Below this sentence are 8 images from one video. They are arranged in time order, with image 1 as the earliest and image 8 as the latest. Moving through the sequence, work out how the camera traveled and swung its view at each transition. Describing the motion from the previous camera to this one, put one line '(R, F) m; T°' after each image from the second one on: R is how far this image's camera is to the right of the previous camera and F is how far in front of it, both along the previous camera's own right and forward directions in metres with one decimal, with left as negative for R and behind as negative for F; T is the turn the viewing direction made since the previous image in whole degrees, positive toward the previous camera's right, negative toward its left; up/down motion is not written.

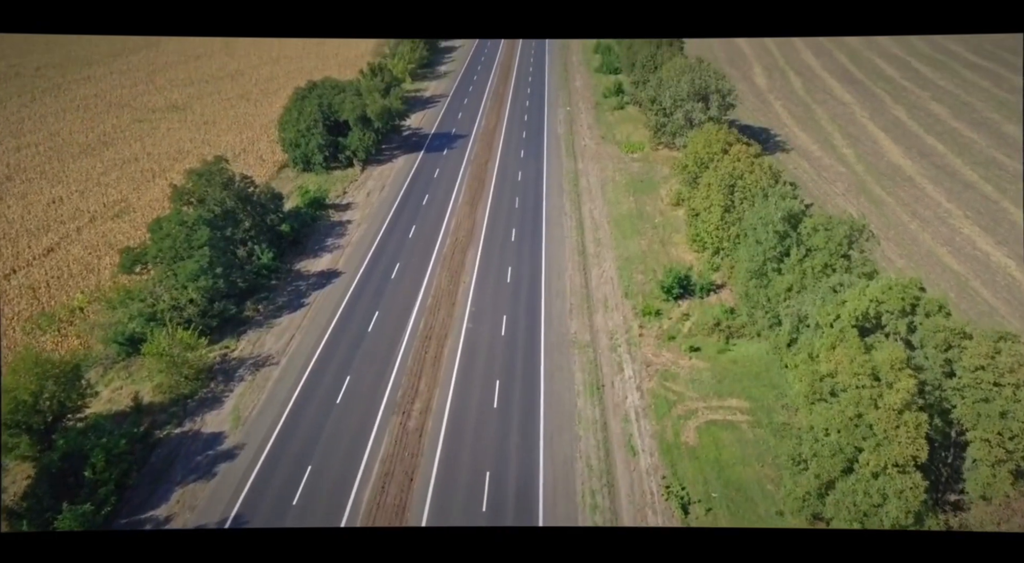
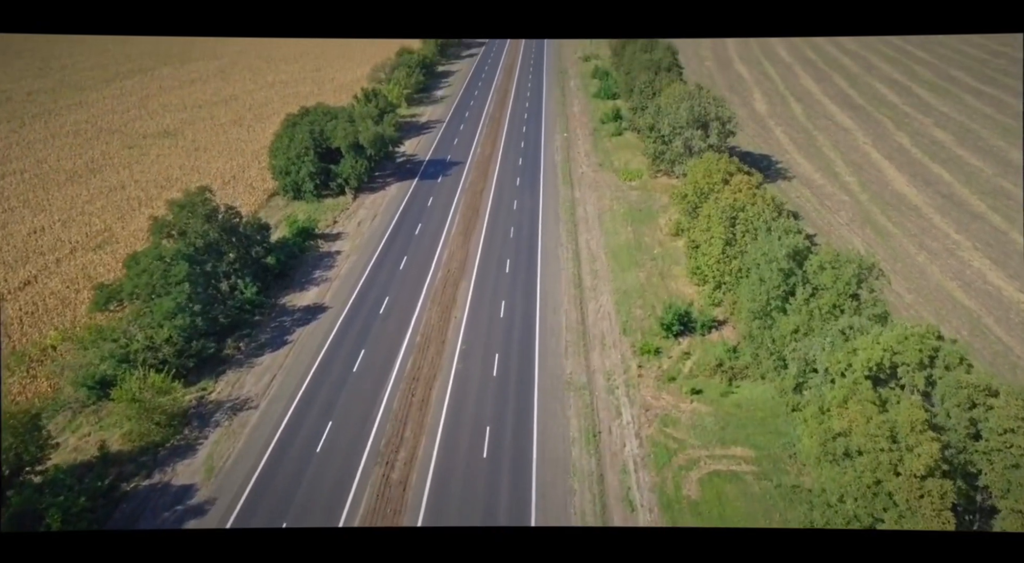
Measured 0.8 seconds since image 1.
(+0.1, +0.6) m; 0°
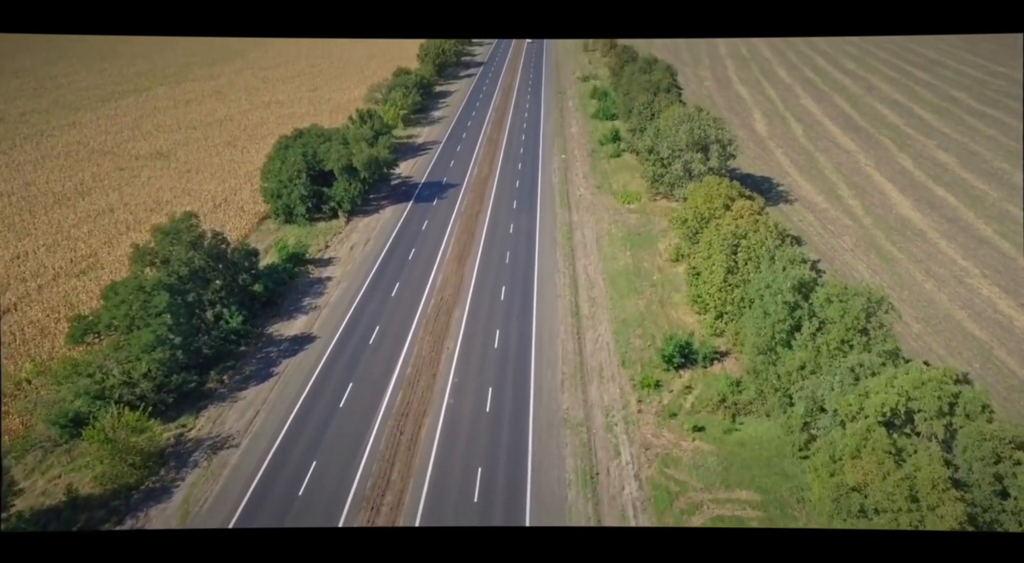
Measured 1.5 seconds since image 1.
(+0.1, +0.5) m; 0°
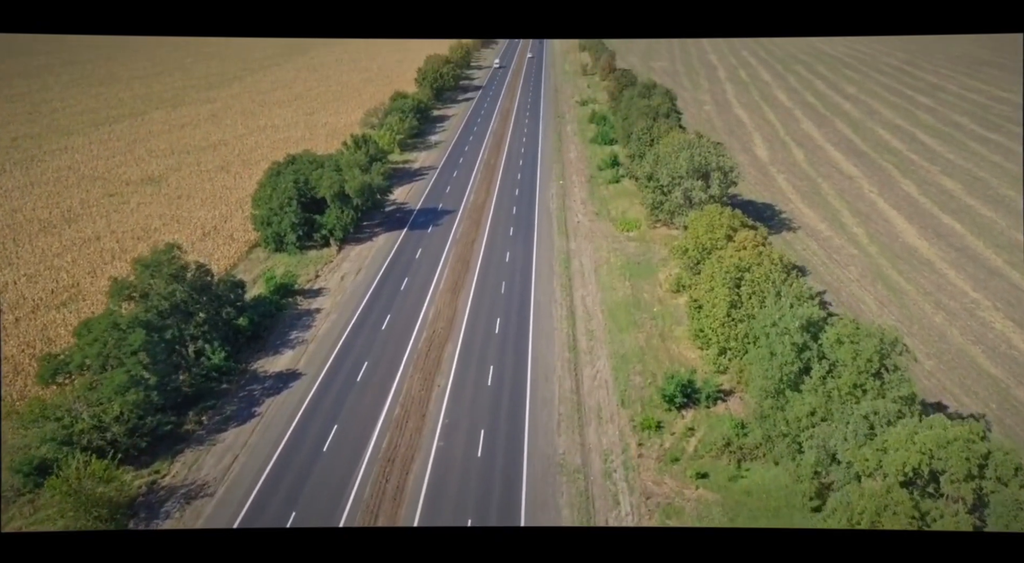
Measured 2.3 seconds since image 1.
(+0.1, +0.6) m; 0°
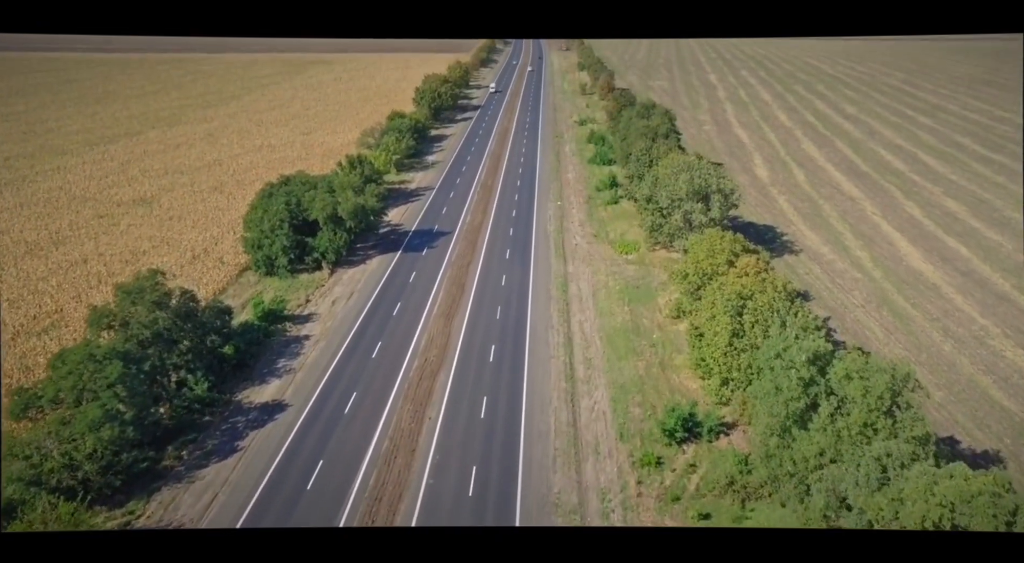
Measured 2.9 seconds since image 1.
(+0.1, +0.5) m; 0°
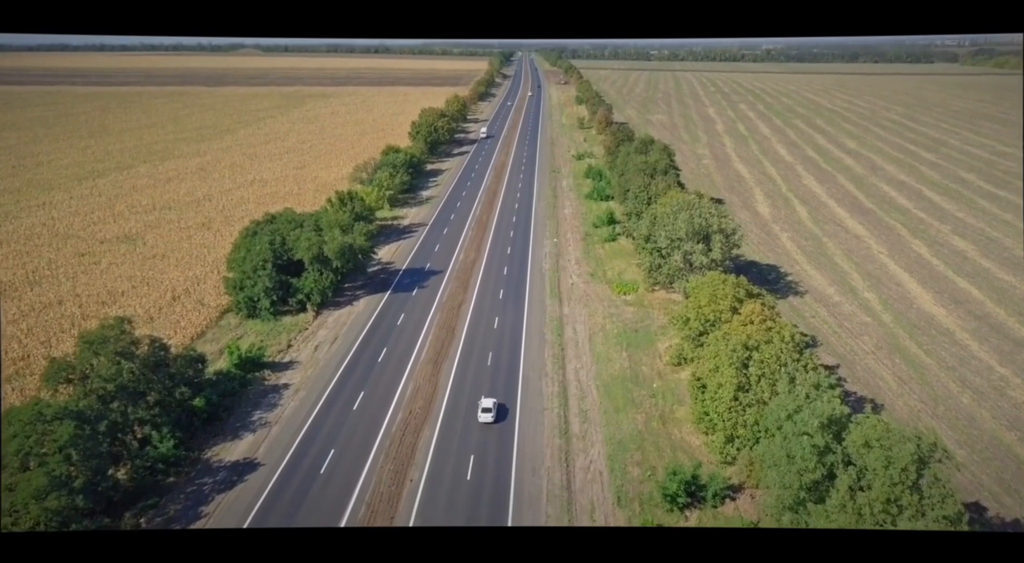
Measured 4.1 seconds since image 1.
(+0.2, +0.9) m; 0°
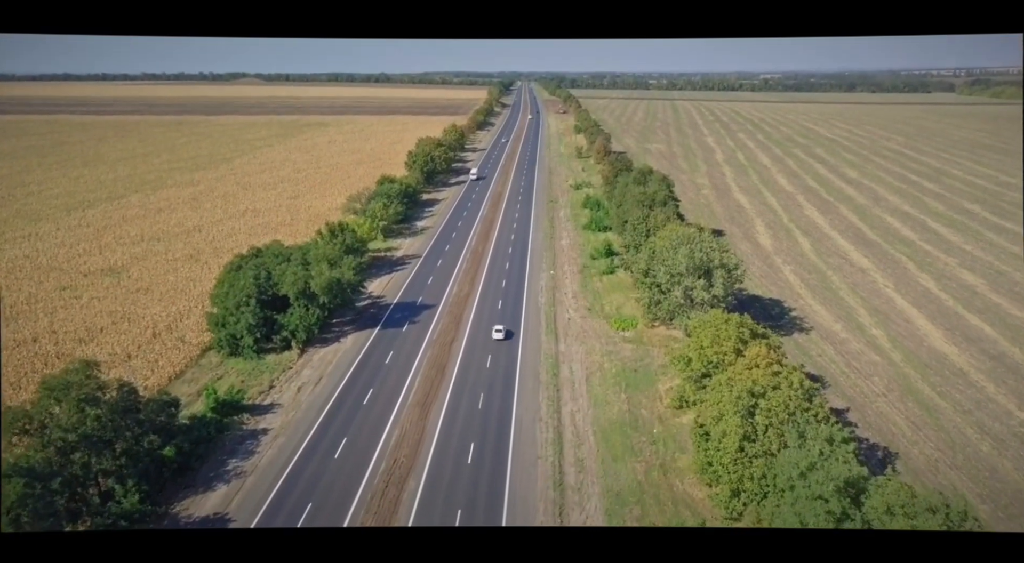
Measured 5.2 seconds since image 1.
(+0.2, +0.8) m; 0°
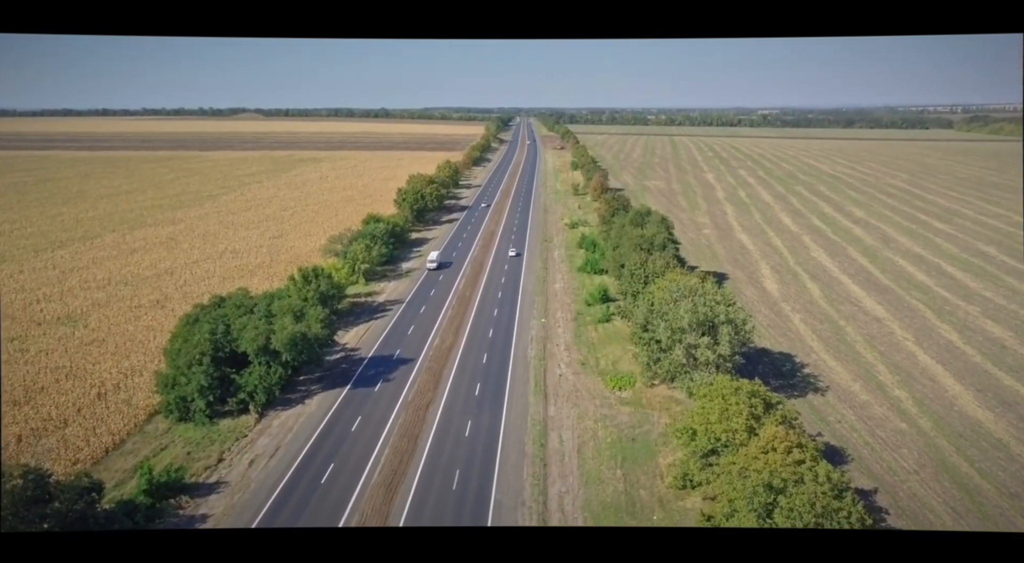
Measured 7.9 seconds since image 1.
(+0.4, +1.9) m; 0°
